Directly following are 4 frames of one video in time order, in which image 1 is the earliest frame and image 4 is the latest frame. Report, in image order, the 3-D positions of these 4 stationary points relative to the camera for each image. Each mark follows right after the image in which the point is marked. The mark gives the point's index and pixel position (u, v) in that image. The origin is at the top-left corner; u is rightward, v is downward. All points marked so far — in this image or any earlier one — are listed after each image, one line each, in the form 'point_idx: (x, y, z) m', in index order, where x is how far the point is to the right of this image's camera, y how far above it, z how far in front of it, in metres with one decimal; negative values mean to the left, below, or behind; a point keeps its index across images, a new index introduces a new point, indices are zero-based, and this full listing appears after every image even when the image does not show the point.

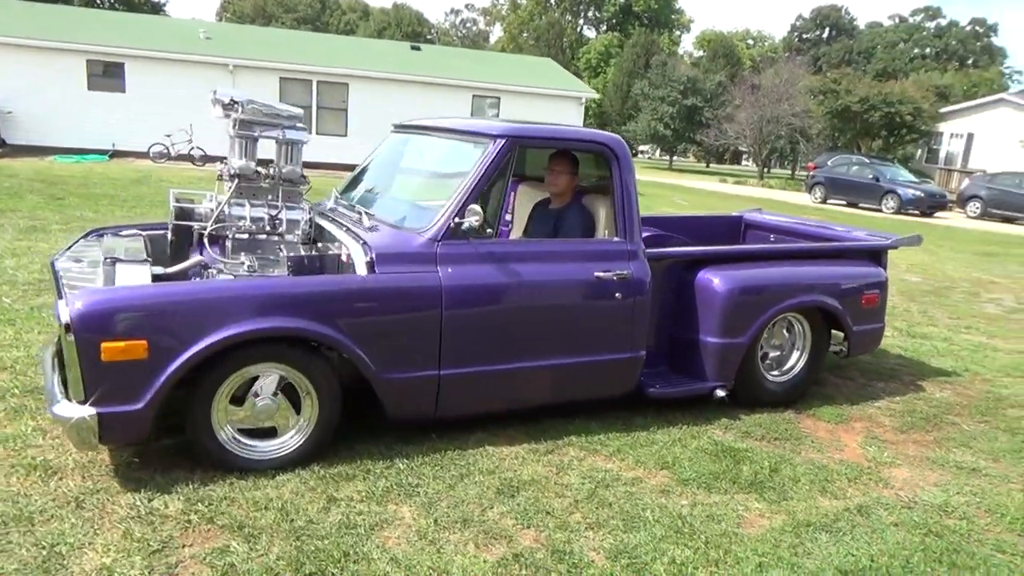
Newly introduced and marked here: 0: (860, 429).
0: (+2.0, -0.8, +4.5) m
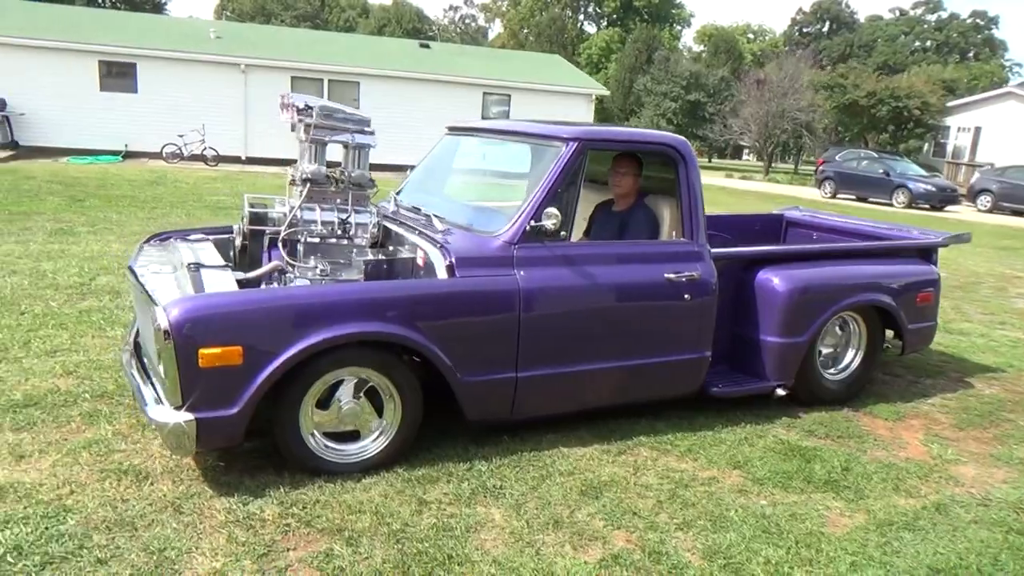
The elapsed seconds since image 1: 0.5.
0: (+2.4, -0.8, +4.6) m
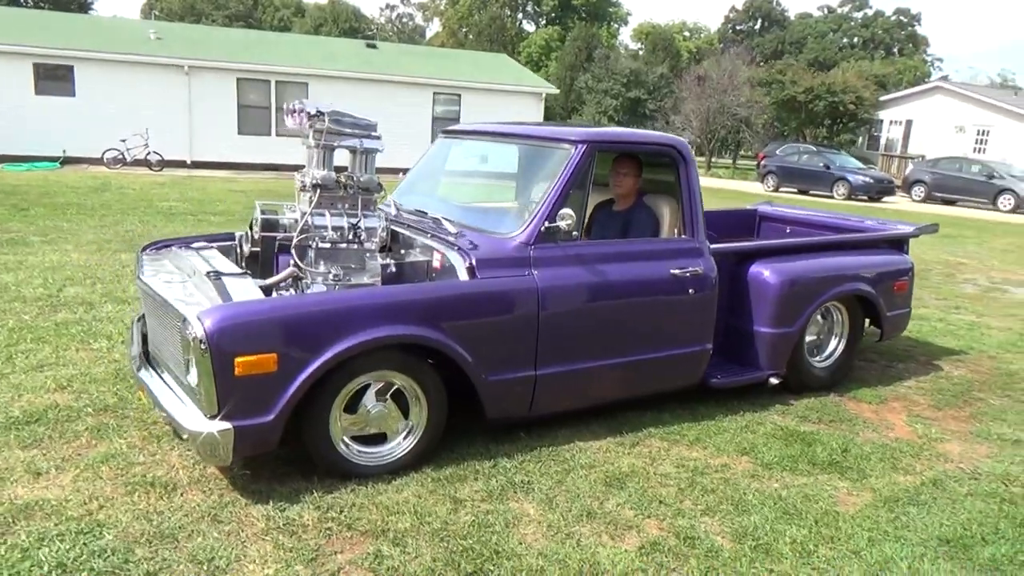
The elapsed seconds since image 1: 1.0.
0: (+2.4, -0.7, +4.8) m
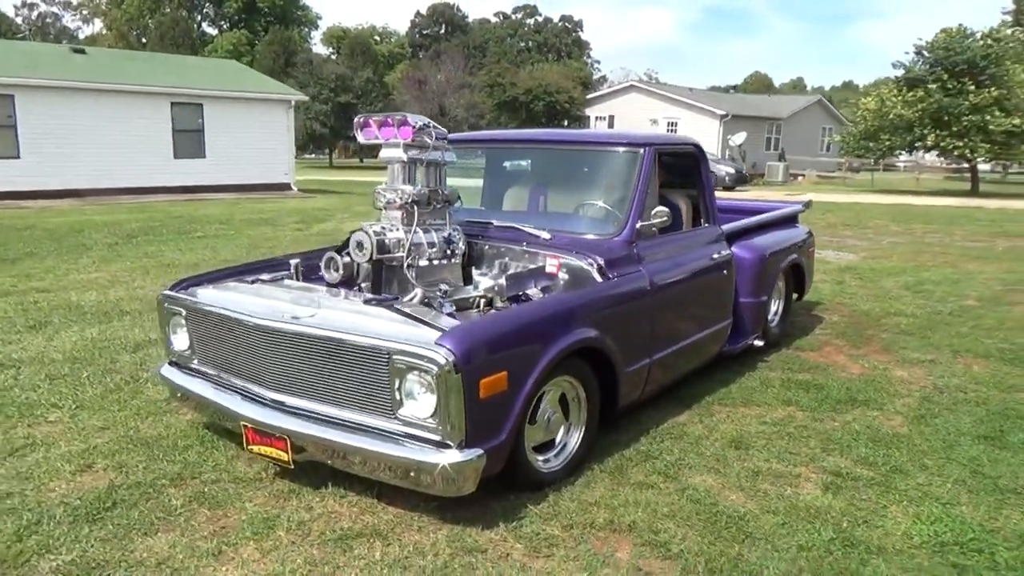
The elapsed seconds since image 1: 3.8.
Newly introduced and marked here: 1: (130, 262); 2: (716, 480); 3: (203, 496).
0: (+2.4, -0.5, +5.9) m
1: (-5.1, +0.3, +10.4) m
2: (+0.9, -0.9, +3.5) m
3: (-1.3, -0.9, +3.3) m
